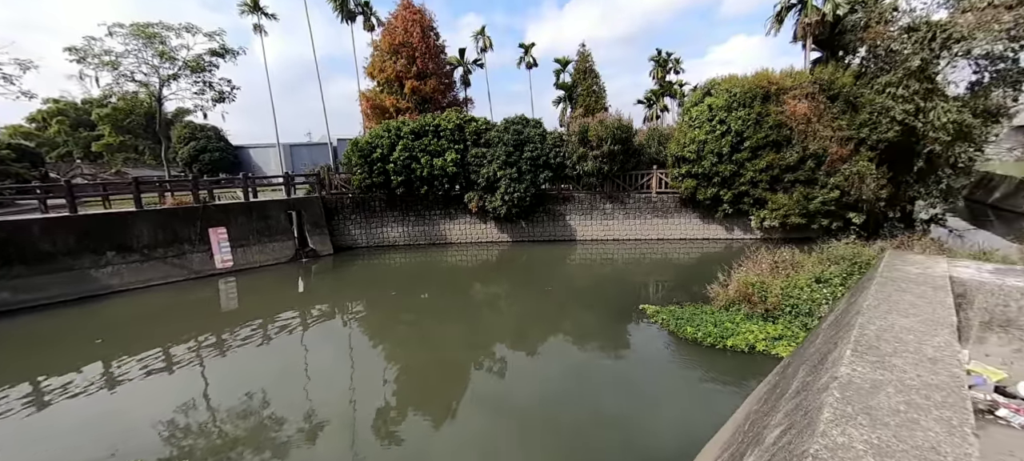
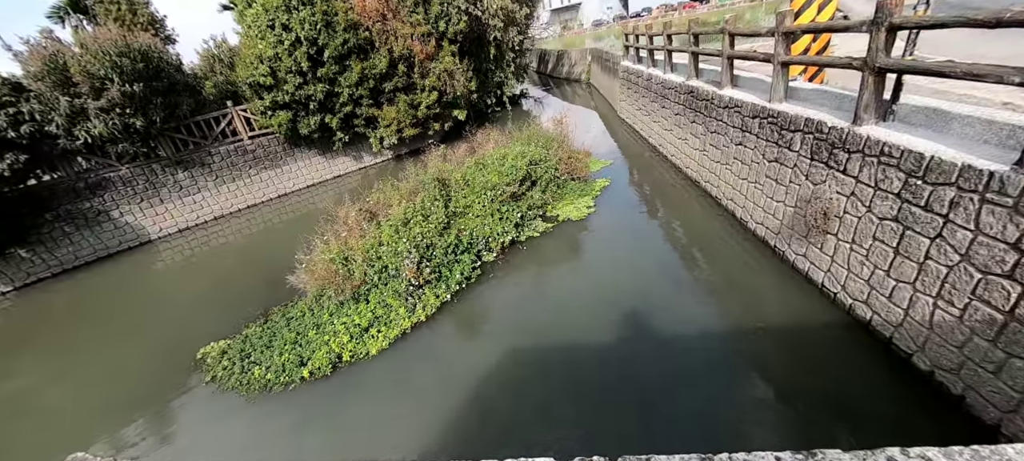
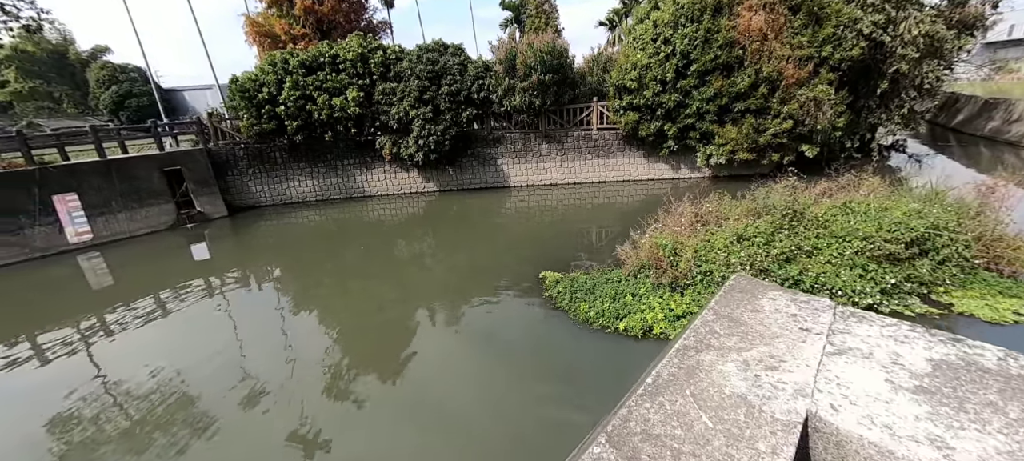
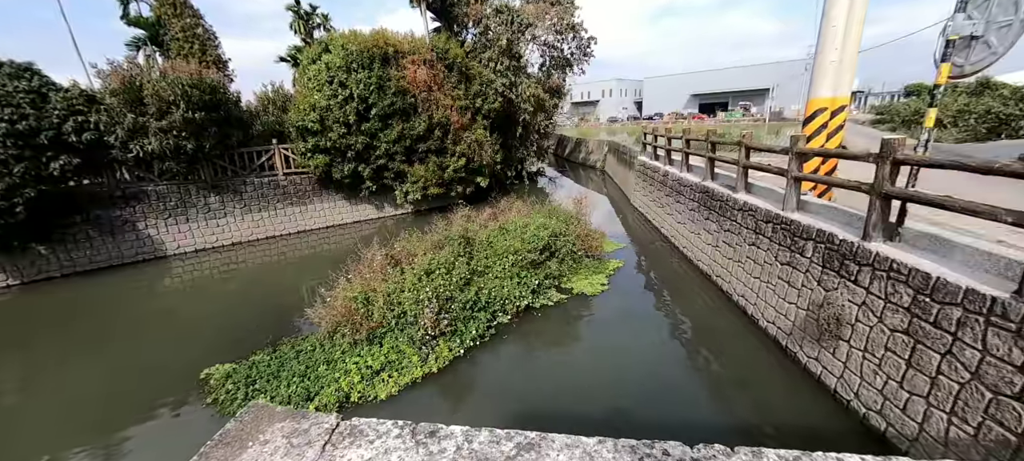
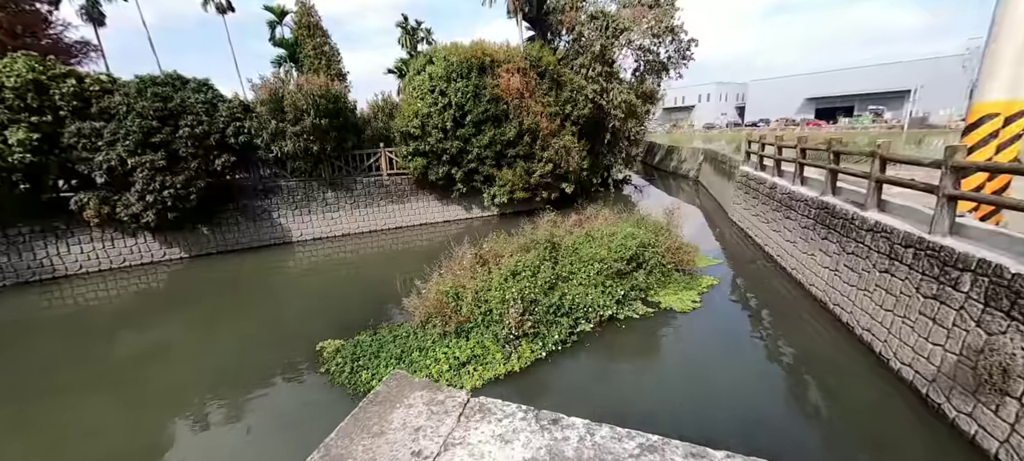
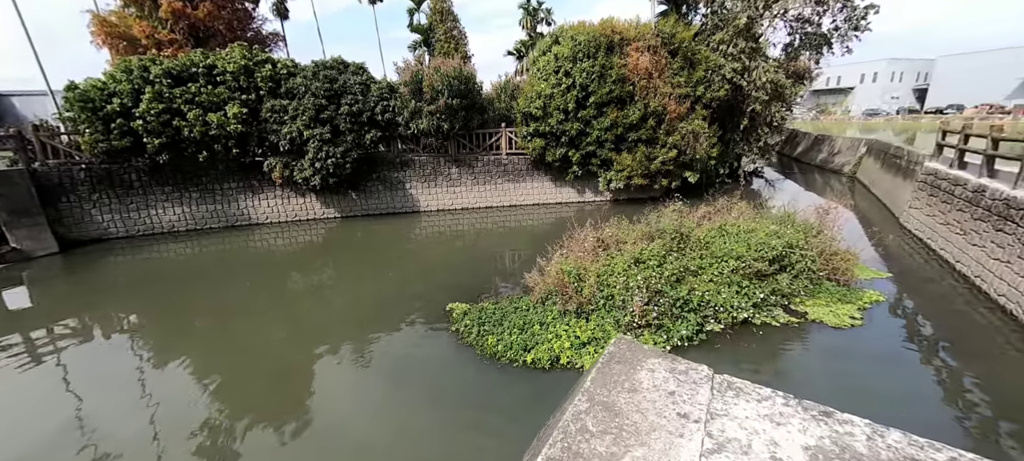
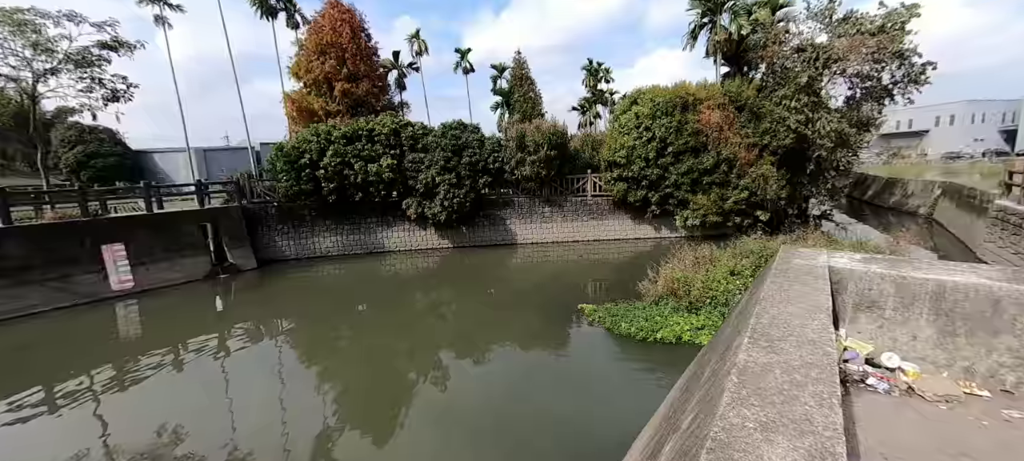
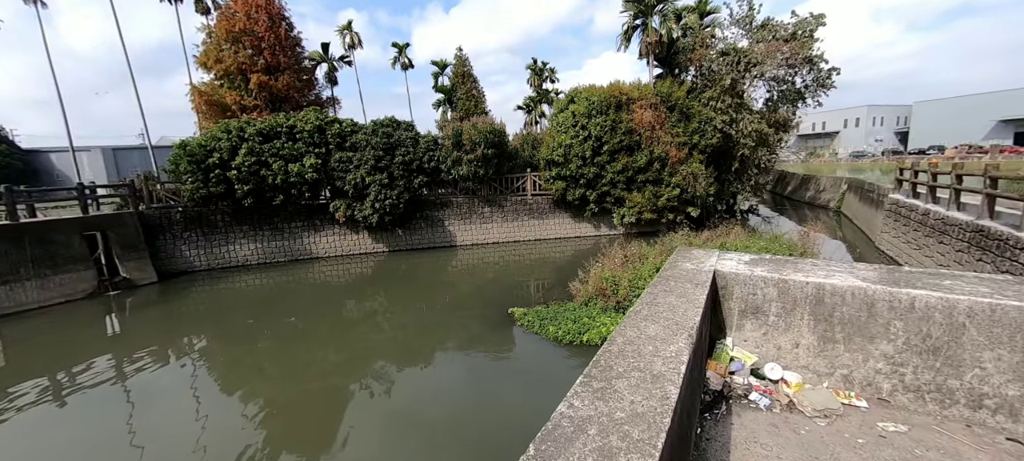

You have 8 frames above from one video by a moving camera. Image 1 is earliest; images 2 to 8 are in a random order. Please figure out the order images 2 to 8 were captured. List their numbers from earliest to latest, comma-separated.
7, 8, 3, 6, 5, 4, 2
